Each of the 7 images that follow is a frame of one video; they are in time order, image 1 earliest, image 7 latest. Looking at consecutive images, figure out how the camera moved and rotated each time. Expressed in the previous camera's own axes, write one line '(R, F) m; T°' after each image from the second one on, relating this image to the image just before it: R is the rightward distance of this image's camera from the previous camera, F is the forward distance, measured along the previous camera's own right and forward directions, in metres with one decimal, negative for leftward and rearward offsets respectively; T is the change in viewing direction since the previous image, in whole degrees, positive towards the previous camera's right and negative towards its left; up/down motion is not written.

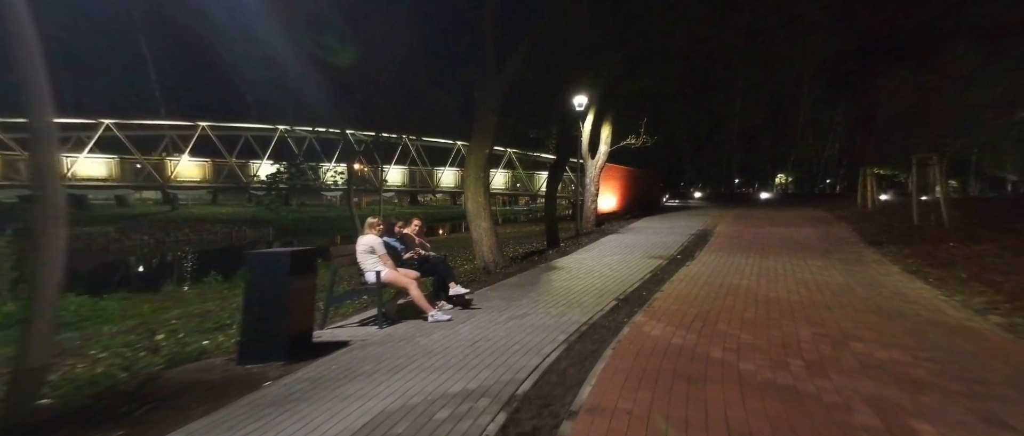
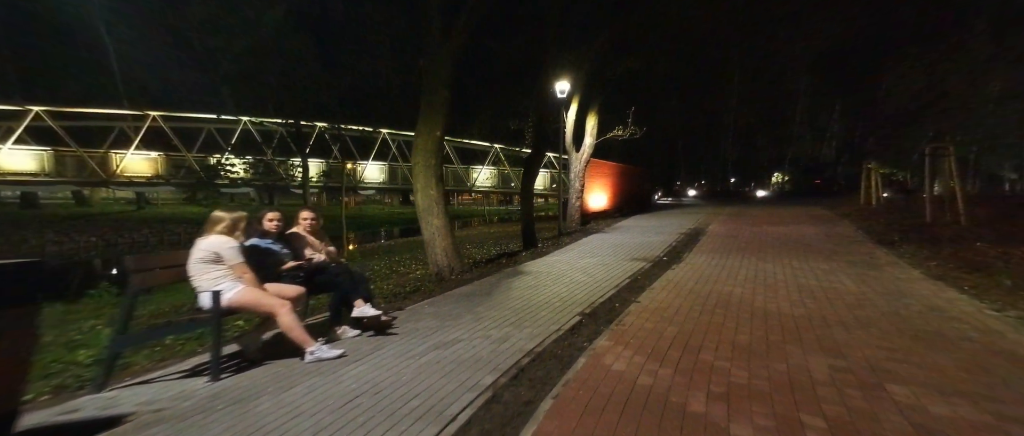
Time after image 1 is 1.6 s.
(+1.0, +1.4) m; +1°
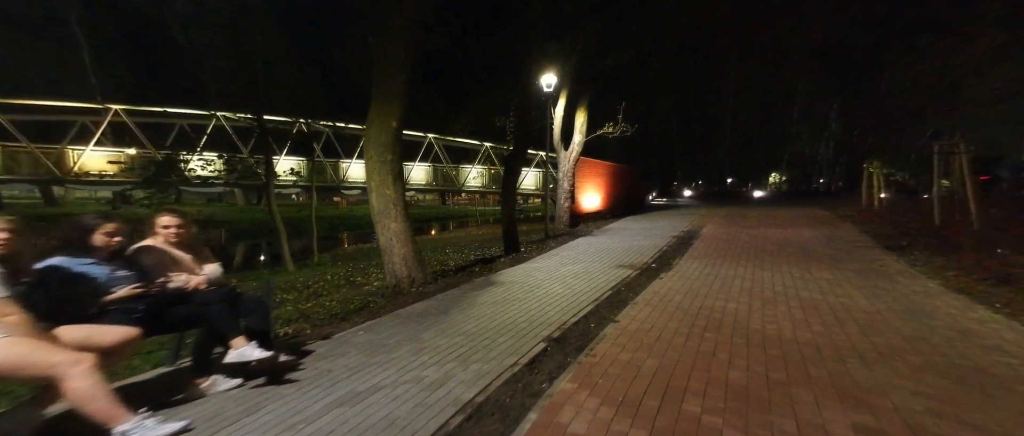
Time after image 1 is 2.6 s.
(+0.7, +1.0) m; 0°
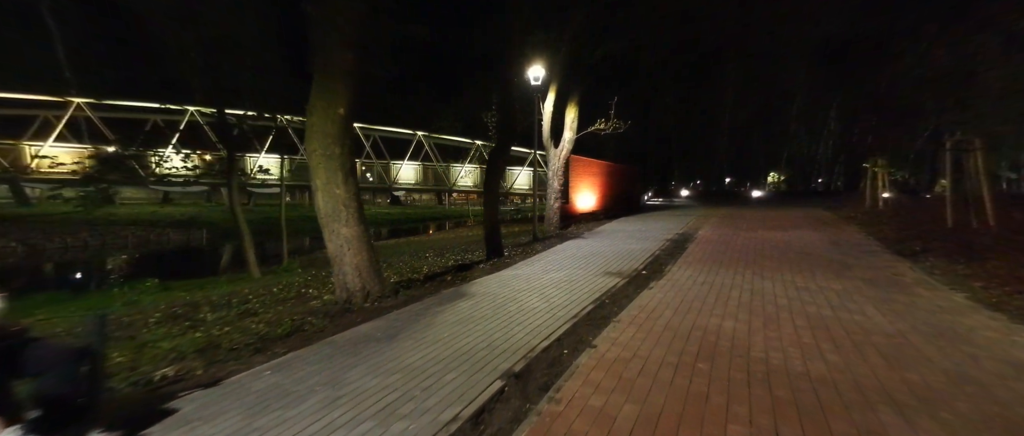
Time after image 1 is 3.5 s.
(+0.6, +0.9) m; 0°
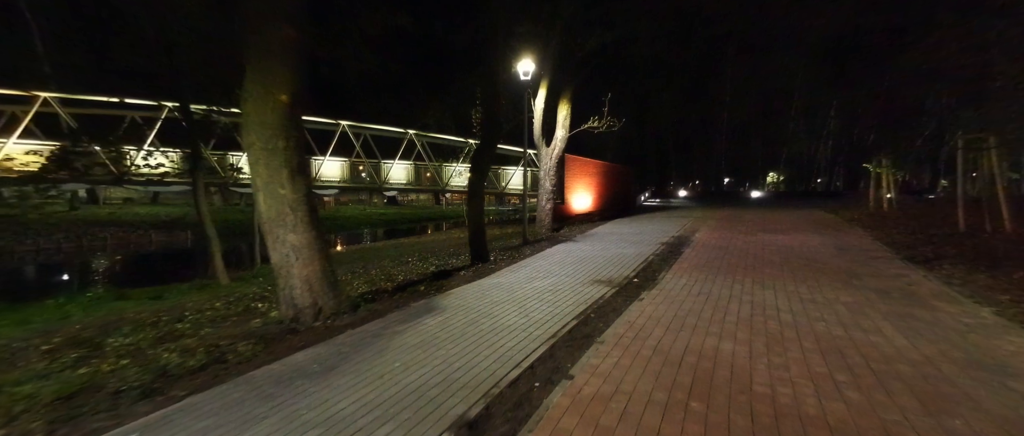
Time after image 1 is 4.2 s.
(+0.5, +0.7) m; 0°
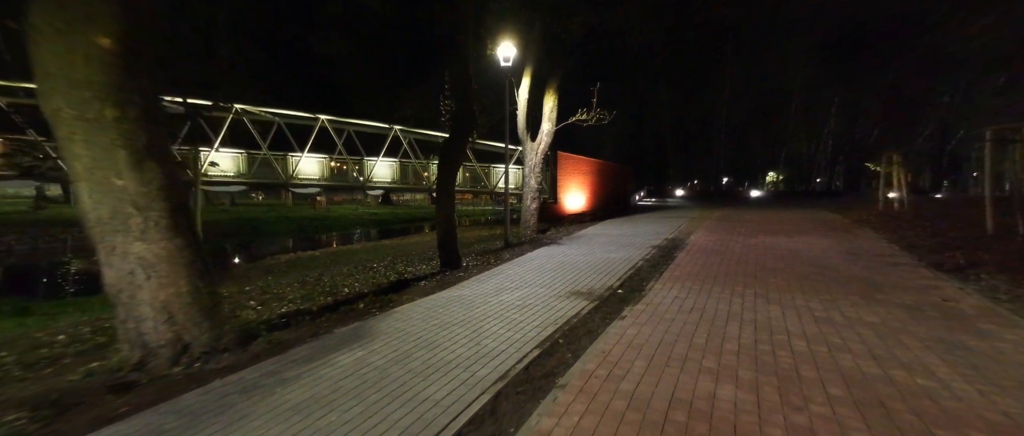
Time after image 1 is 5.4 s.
(+0.8, +1.3) m; 0°
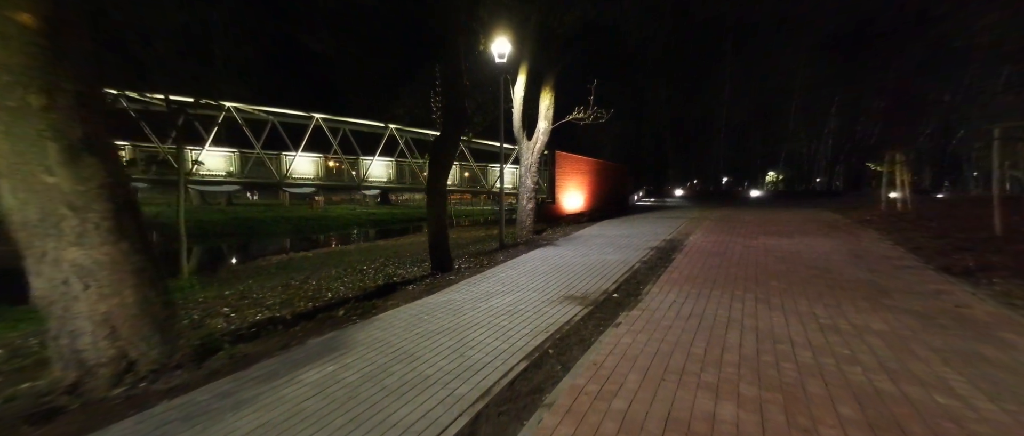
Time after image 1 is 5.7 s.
(+0.2, +0.3) m; 0°
